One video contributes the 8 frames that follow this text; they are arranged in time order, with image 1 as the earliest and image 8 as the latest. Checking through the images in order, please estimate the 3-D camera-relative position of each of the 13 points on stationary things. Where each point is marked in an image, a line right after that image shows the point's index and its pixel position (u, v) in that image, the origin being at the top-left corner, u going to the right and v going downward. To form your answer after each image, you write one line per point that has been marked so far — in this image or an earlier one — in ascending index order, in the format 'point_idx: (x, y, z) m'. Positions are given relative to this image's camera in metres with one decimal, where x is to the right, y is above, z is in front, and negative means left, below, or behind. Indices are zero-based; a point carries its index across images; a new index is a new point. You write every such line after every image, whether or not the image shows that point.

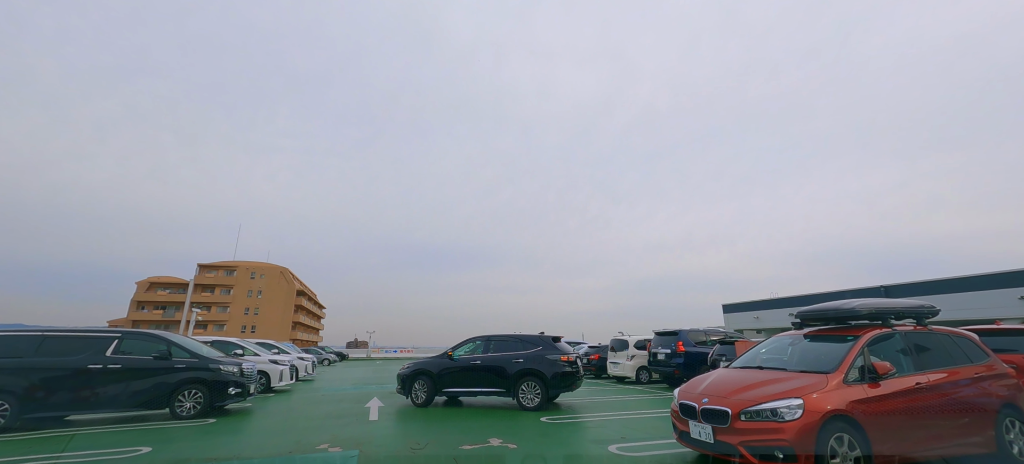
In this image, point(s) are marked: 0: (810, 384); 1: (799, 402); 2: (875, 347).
0: (+2.7, -1.4, +3.8) m
1: (+2.5, -1.5, +3.6) m
2: (+3.7, -1.2, +4.3) m
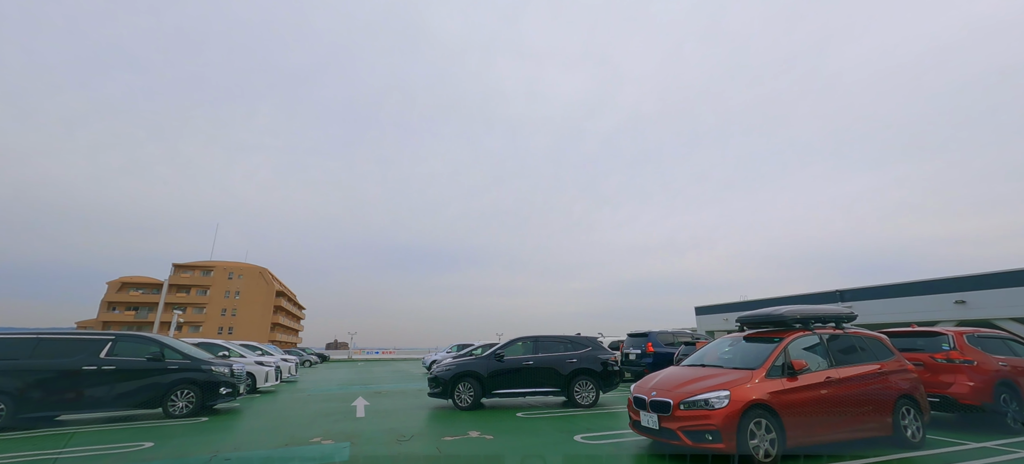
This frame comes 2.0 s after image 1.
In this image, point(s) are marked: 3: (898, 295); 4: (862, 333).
0: (+2.5, -1.6, +4.6) m
1: (+2.2, -1.7, +4.3) m
2: (+3.4, -1.4, +5.0) m
3: (+14.1, -2.3, +15.1) m
4: (+4.7, -1.4, +5.6) m
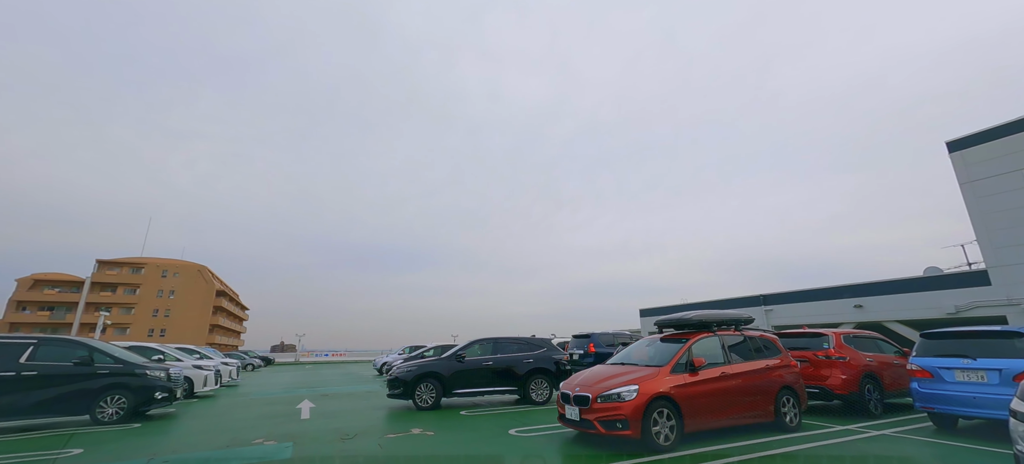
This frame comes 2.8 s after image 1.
0: (+1.7, -1.8, +5.2) m
1: (+1.5, -1.9, +5.0) m
2: (+2.6, -1.6, +5.8) m
3: (+12.2, -2.7, +16.9) m
4: (+3.8, -1.6, +6.5) m
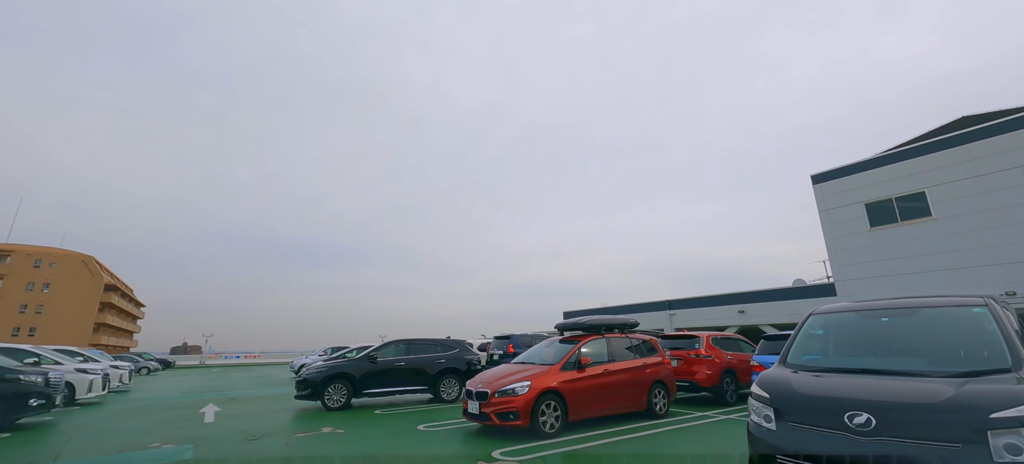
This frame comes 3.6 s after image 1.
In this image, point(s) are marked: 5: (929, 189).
0: (+0.4, -2.0, +6.0) m
1: (+0.2, -2.1, +5.7) m
2: (+1.2, -1.9, +6.7) m
3: (+8.9, -3.3, +19.0) m
4: (+2.3, -1.9, +7.5) m
5: (+12.1, +1.3, +12.0) m
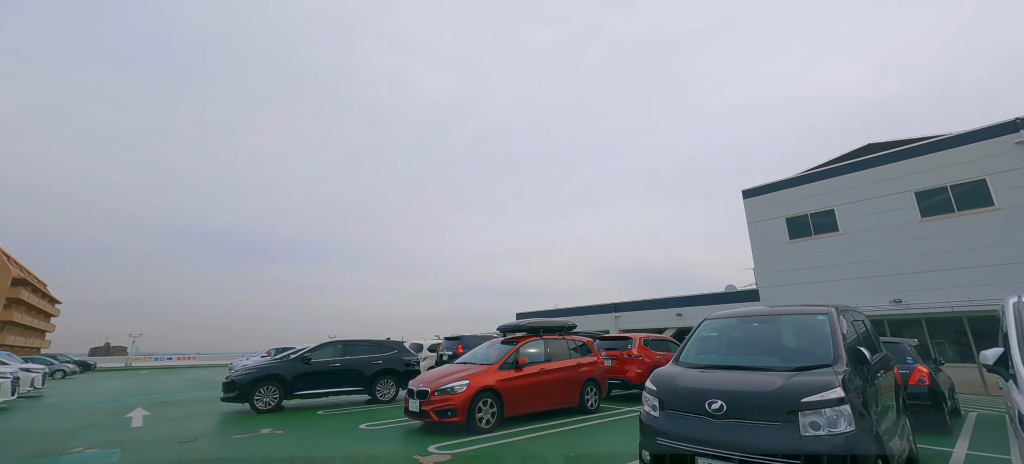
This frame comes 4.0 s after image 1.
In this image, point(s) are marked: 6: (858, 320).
0: (-0.5, -2.1, +6.3) m
1: (-0.7, -2.2, +6.0) m
2: (+0.2, -2.0, +7.1) m
3: (+6.6, -3.7, +20.2) m
4: (+1.2, -2.1, +8.1) m
5: (+10.6, +0.9, +13.5) m
6: (+3.3, -0.8, +3.9) m
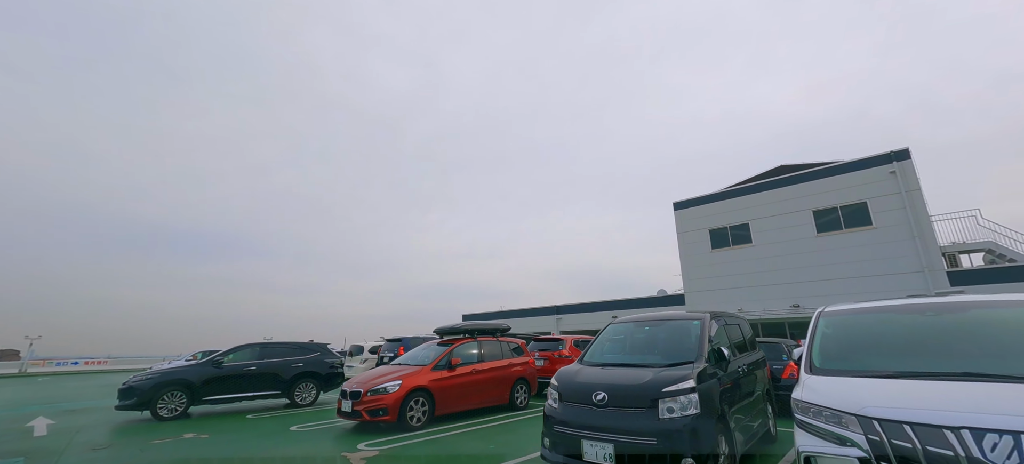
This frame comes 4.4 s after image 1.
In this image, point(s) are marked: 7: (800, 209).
0: (-1.6, -2.2, +6.6) m
1: (-1.7, -2.3, +6.3) m
2: (-0.9, -2.1, +7.5) m
3: (+3.8, -4.0, +21.2) m
4: (-0.1, -2.2, +8.5) m
5: (+8.7, +0.4, +15.0) m
6: (+2.5, -1.0, +4.7) m
7: (+9.7, +0.8, +14.0) m
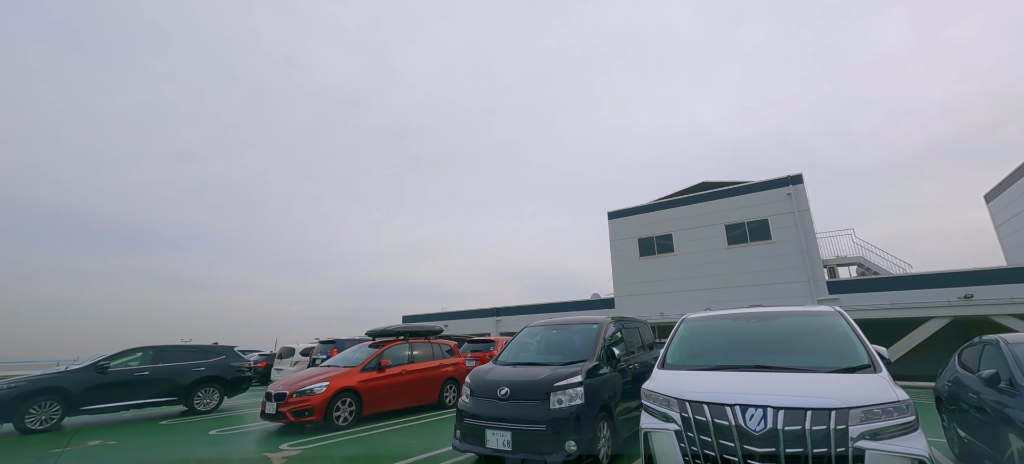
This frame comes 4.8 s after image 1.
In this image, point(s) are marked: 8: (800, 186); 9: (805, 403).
0: (-2.8, -2.3, +6.7) m
1: (-2.9, -2.3, +6.4) m
2: (-2.2, -2.2, +7.7) m
3: (+0.7, -4.3, +21.9) m
4: (-1.5, -2.3, +8.9) m
5: (+6.5, 0.0, +16.4) m
6: (+1.5, -1.2, +5.4) m
7: (+7.5, +0.3, +15.5) m
8: (+9.8, +1.6, +14.1) m
9: (+1.5, -0.8, +2.1) m
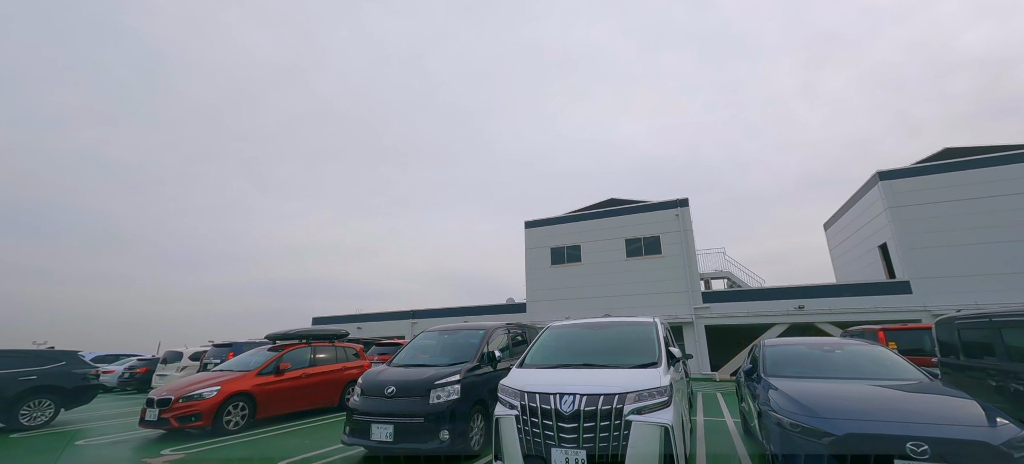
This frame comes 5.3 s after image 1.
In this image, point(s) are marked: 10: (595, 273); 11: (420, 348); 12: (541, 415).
0: (-4.4, -2.3, +6.7) m
1: (-4.5, -2.4, +6.3) m
2: (-4.1, -2.3, +7.7) m
3: (-3.8, -4.5, +22.2) m
4: (-3.6, -2.4, +9.0) m
5: (+3.0, -0.5, +17.8) m
6: (+0.1, -1.5, +6.1) m
7: (+4.3, -0.2, +17.1) m
8: (+6.8, +0.9, +16.2) m
9: (+0.6, -1.1, +2.8) m
10: (+3.4, -1.7, +17.1) m
11: (-1.2, -1.5, +5.4) m
12: (+0.2, -1.3, +2.9) m
